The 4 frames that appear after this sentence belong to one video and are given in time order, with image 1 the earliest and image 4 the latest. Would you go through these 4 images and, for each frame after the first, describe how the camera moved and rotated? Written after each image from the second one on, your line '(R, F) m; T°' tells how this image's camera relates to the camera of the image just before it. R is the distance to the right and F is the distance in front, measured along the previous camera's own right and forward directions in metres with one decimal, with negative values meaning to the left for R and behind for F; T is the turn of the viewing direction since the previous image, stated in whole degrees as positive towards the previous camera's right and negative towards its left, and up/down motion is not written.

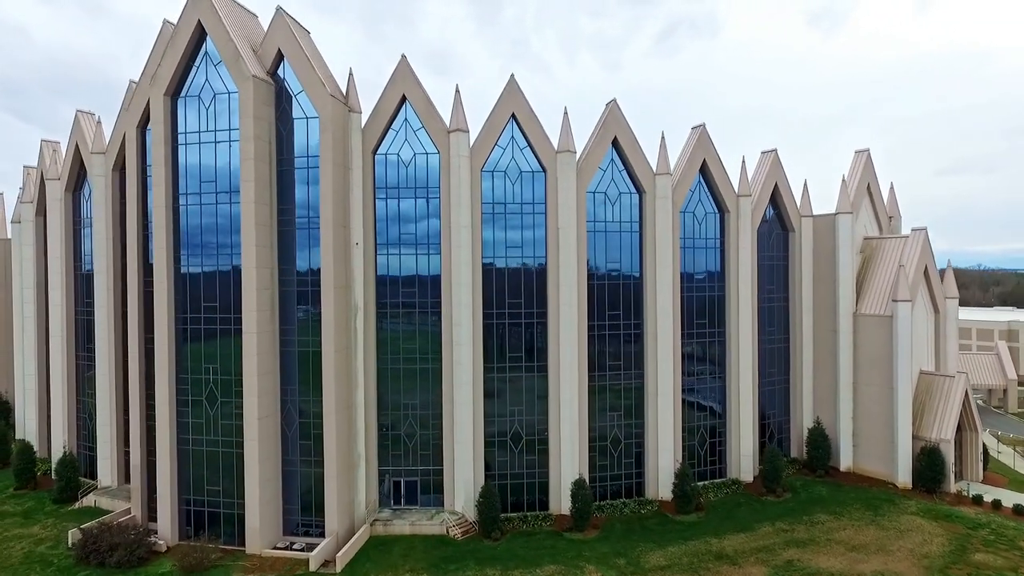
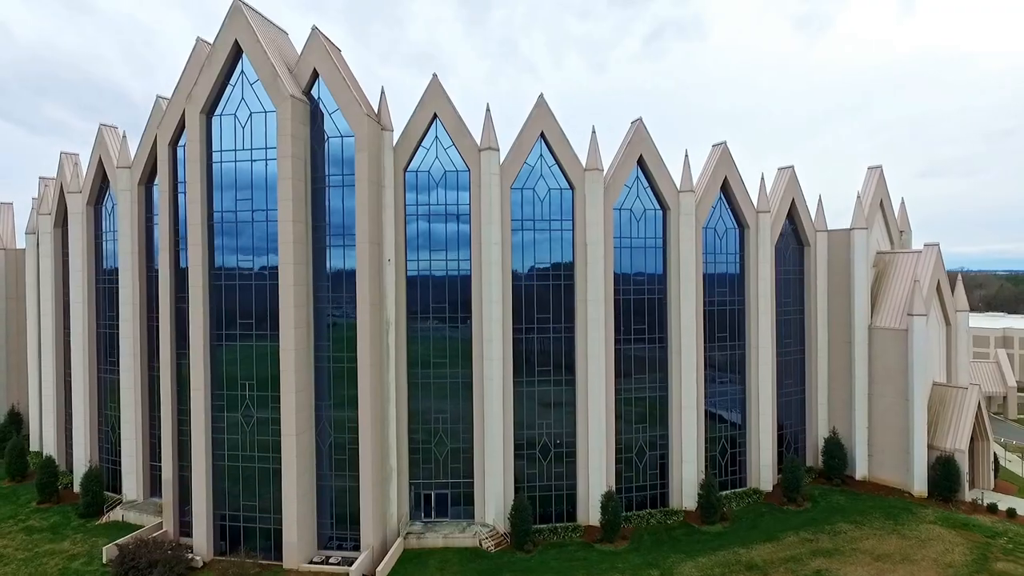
(-1.7, -0.4) m; +1°
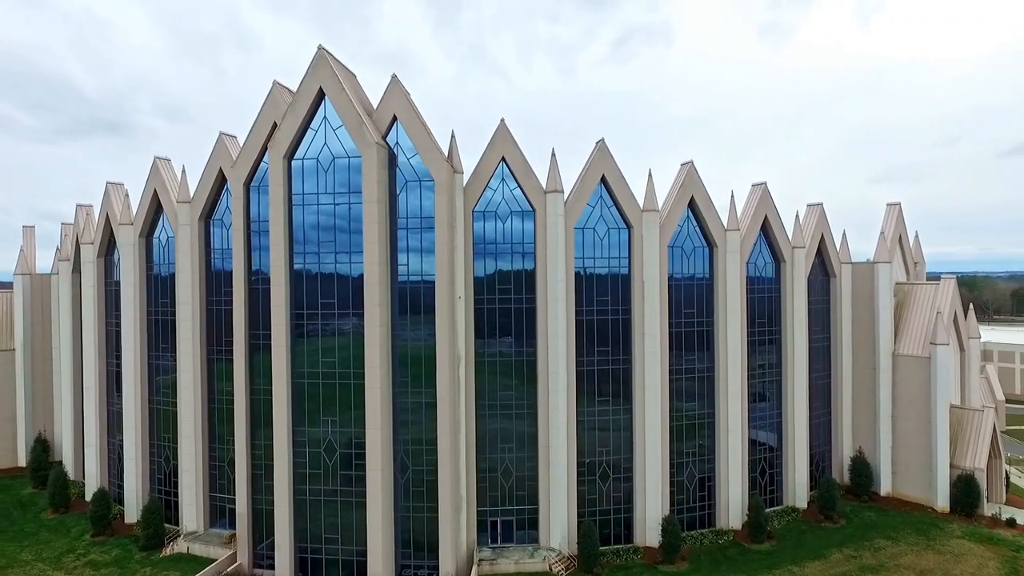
(-4.1, -1.1) m; +3°
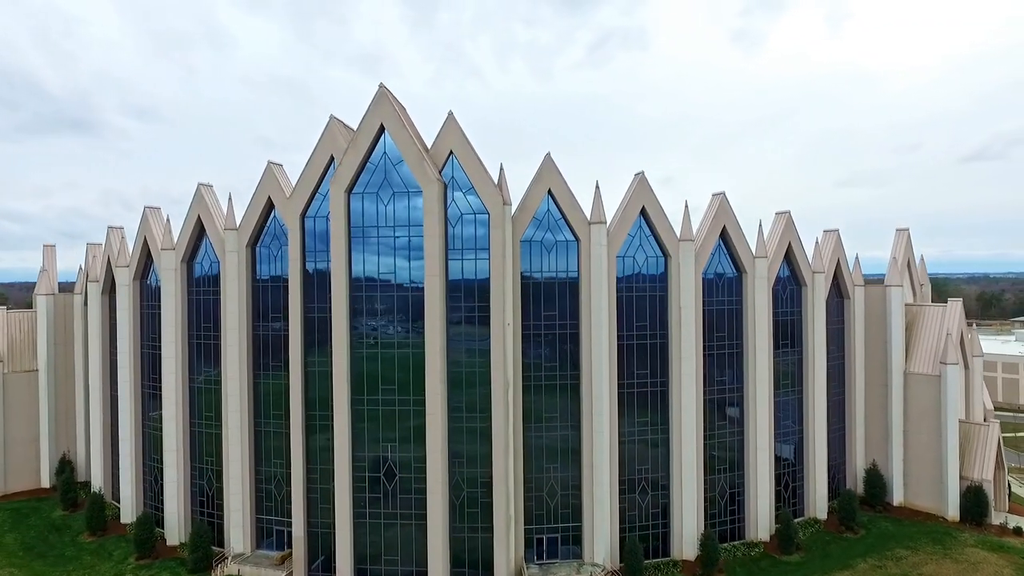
(-3.1, -1.0) m; +2°
